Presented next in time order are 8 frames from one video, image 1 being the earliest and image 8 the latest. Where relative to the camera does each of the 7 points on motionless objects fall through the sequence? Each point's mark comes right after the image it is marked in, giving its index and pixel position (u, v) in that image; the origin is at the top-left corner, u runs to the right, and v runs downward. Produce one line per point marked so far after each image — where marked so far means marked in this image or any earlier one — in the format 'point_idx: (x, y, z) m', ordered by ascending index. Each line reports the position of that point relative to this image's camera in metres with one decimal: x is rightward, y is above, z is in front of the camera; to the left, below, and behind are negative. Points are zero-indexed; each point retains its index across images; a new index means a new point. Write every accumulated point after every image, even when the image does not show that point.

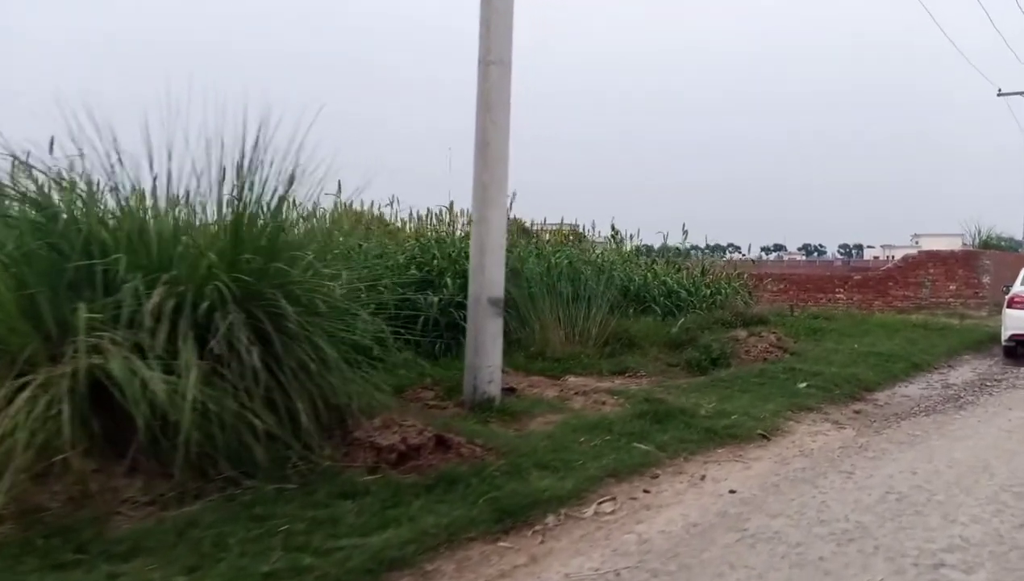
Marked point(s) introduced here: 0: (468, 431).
0: (-0.3, -0.9, +6.2) m
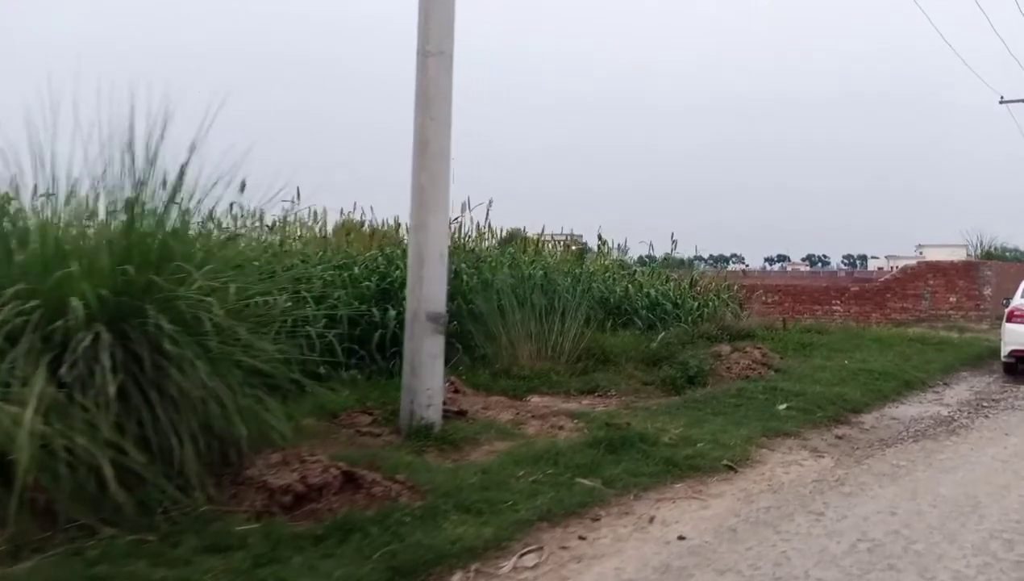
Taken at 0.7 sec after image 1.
0: (-0.7, -1.0, +5.5) m
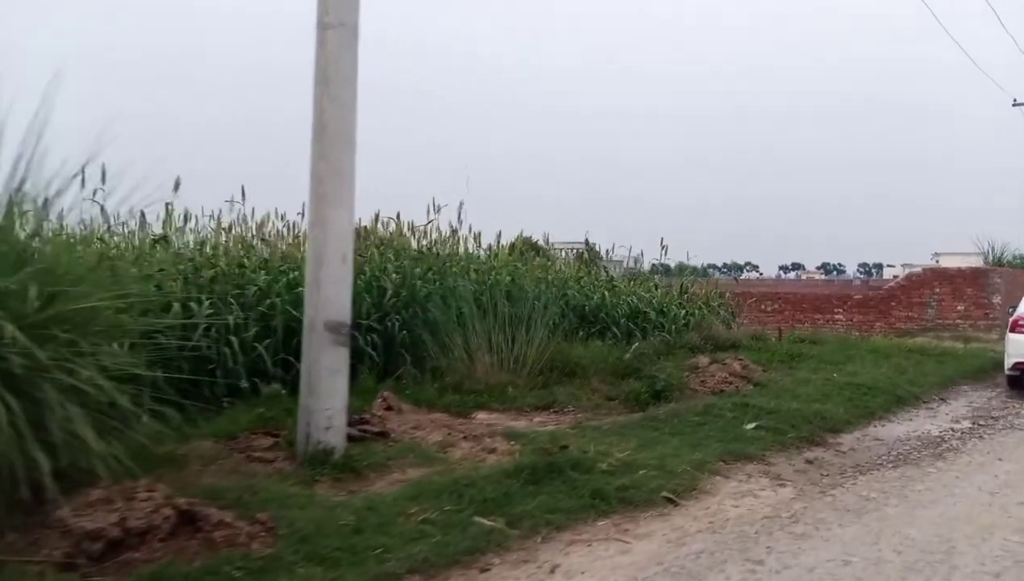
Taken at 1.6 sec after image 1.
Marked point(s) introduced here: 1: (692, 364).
0: (-1.2, -1.0, +4.7) m
1: (+2.0, -0.8, +10.7) m
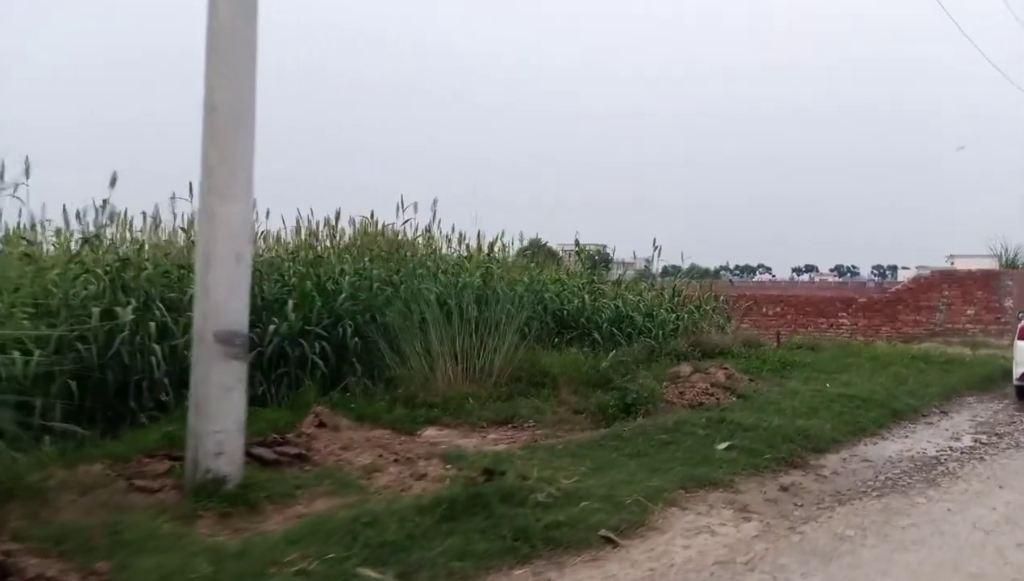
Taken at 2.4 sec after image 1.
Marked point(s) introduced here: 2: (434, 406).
0: (-1.7, -1.1, +4.0) m
1: (+1.7, -0.9, +10.0) m
2: (-0.7, -1.0, +8.1) m
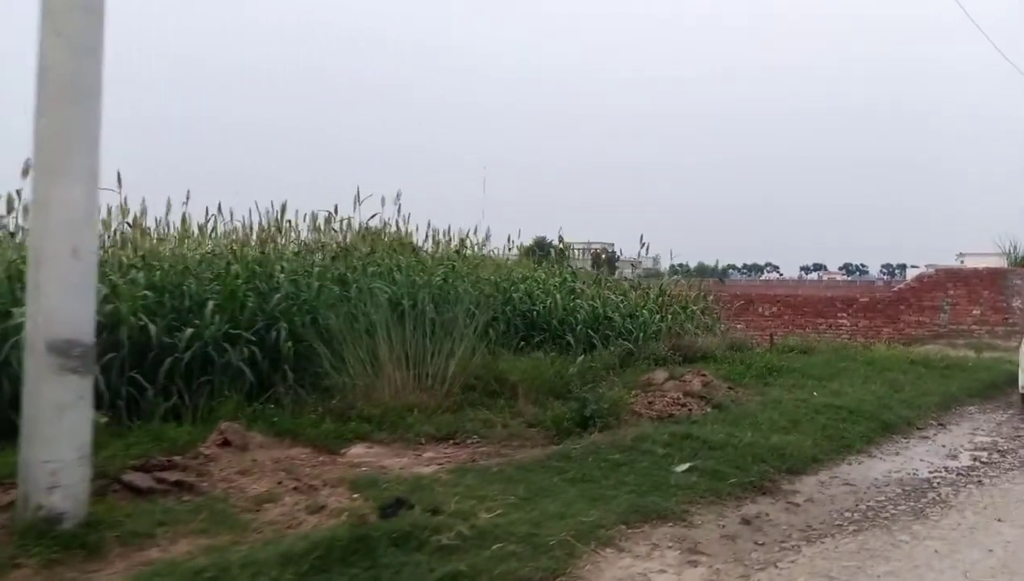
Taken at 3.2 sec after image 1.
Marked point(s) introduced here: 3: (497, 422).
0: (-2.1, -1.1, +3.2) m
1: (+1.3, -0.9, +9.1) m
2: (-1.1, -1.0, +7.3) m
3: (-0.1, -1.0, +7.5) m
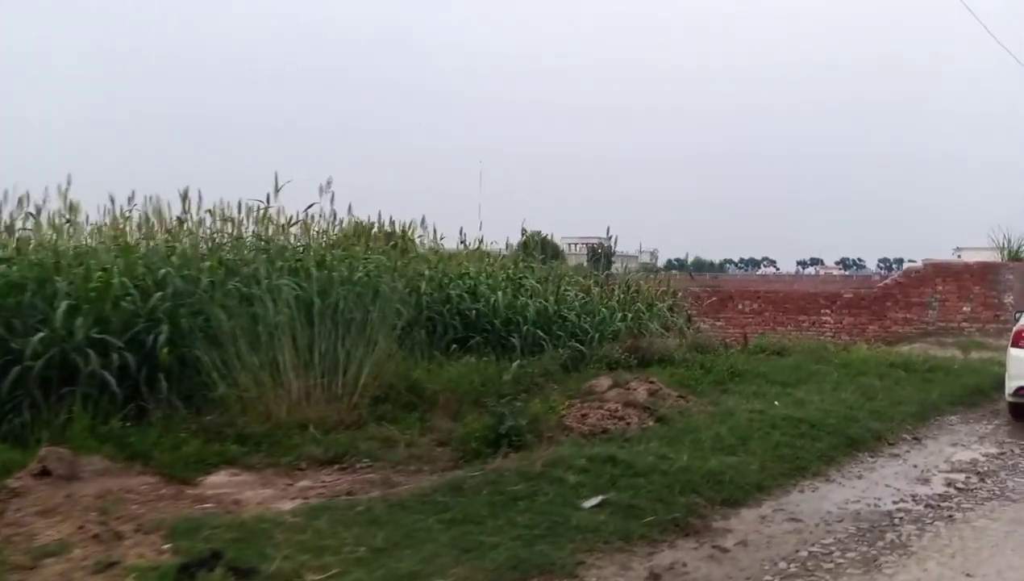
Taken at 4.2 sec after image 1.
0: (-2.8, -1.1, +2.2) m
1: (+0.7, -0.9, +8.2) m
2: (-1.7, -1.0, +6.3) m
3: (-0.8, -1.0, +6.5) m
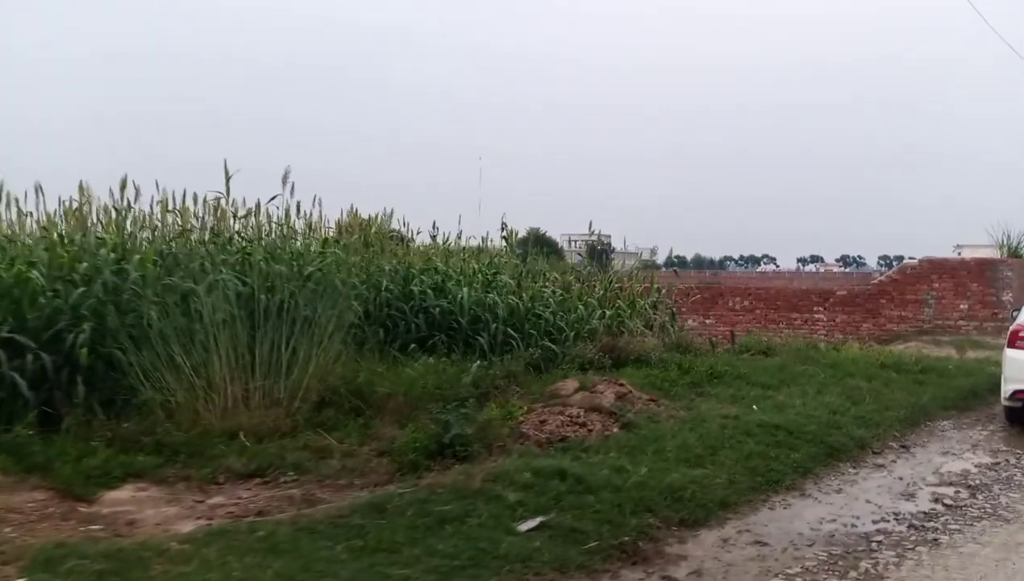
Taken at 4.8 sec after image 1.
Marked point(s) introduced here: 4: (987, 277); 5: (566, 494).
0: (-3.1, -1.1, +1.7) m
1: (+0.3, -0.8, +7.6) m
2: (-2.1, -1.0, +5.7) m
3: (-1.1, -1.0, +5.9) m
4: (+7.3, +0.2, +14.6) m
5: (+0.3, -1.0, +4.8) m
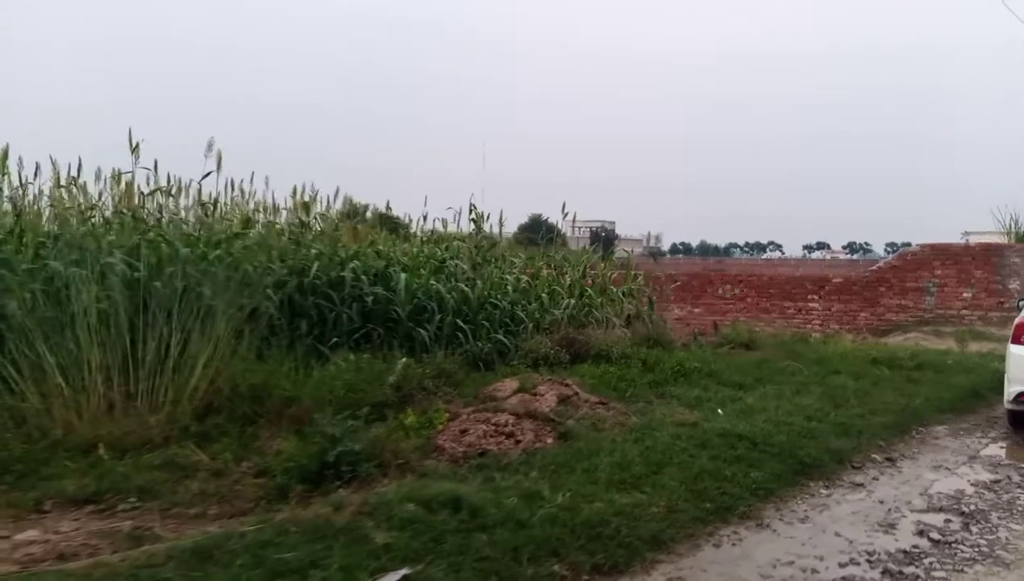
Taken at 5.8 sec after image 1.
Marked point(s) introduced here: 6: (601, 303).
0: (-3.6, -1.1, +0.7) m
1: (-0.2, -0.7, +6.6) m
2: (-2.6, -0.9, +4.8) m
3: (-1.6, -0.9, +5.0) m
4: (+6.9, +0.4, +13.6) m
5: (-0.2, -1.0, +3.8) m
6: (+1.1, -0.1, +11.2) m
